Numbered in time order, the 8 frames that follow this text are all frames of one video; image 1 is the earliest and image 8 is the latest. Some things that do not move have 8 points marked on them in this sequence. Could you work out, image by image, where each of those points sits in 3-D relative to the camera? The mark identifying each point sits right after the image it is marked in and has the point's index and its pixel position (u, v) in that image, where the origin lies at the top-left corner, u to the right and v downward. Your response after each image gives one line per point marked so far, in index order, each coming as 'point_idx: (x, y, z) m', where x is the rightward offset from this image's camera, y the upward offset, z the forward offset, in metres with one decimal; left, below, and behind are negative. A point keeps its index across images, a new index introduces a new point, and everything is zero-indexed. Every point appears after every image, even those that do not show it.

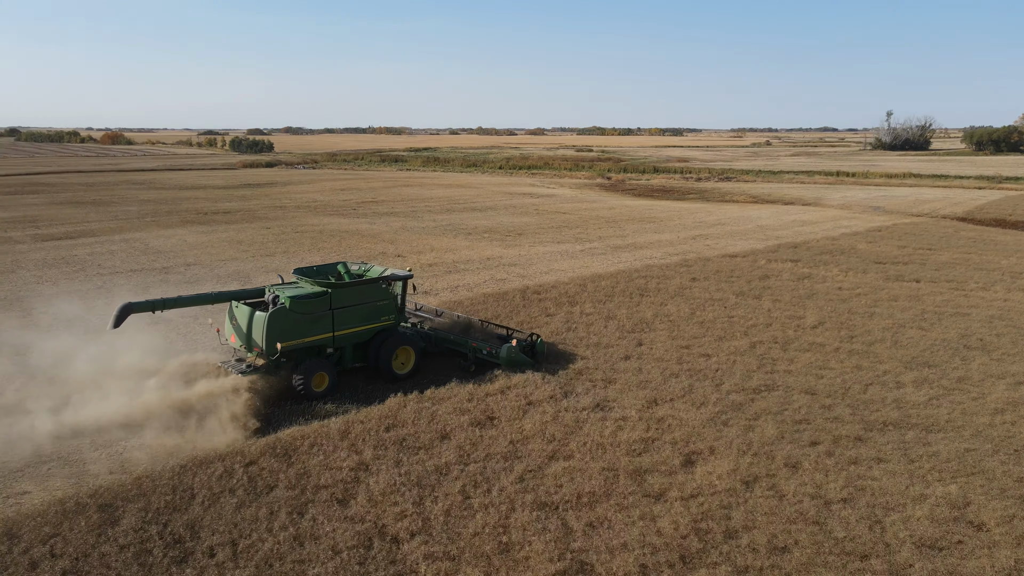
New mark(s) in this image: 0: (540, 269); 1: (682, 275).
0: (+0.6, +0.4, +17.2) m
1: (+3.7, +0.3, +15.9) m
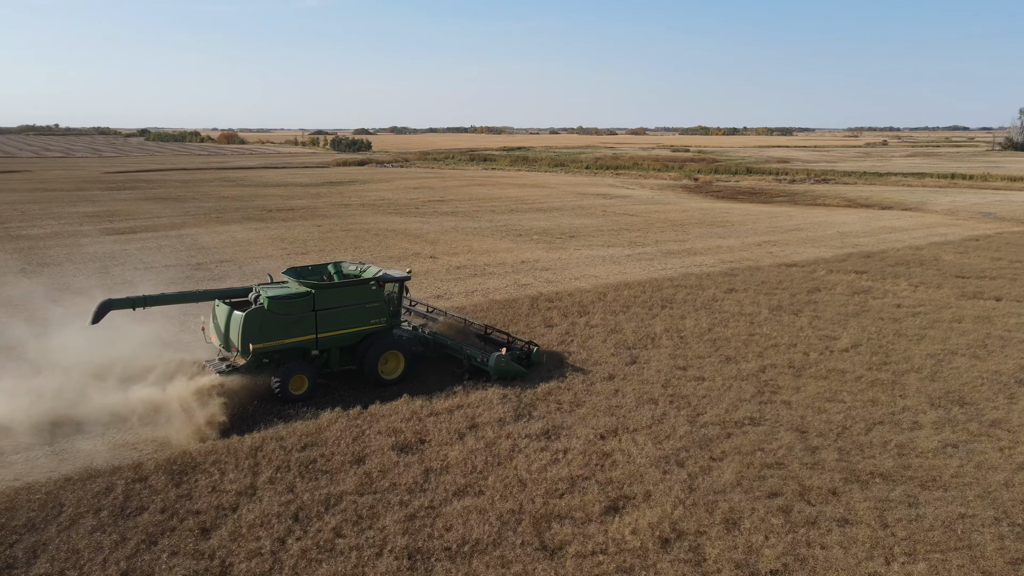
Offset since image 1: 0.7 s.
0: (+1.3, +0.3, +16.4) m
1: (+4.2, 0.0, +14.7) m
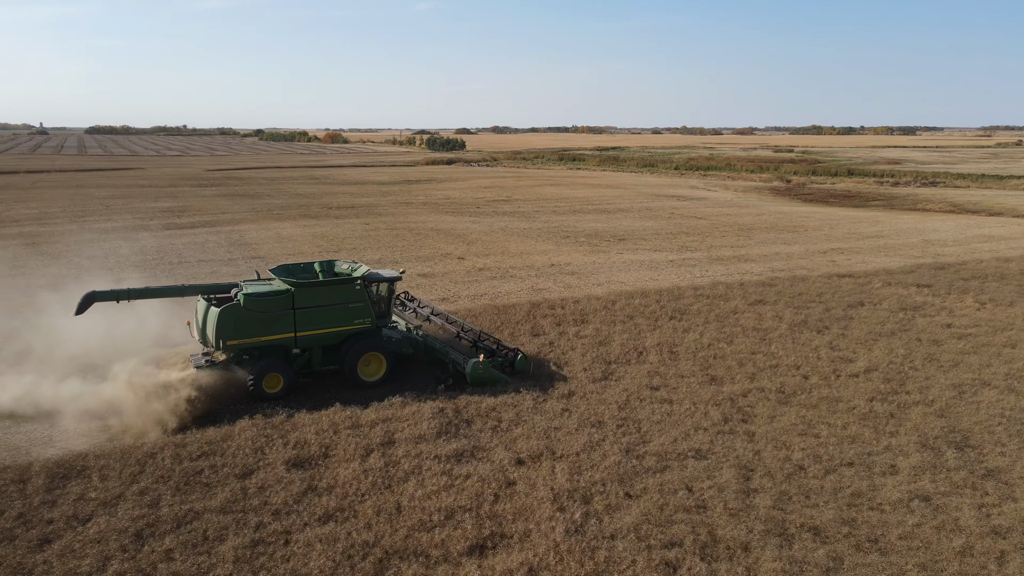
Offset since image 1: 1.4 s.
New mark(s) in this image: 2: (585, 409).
0: (+1.8, +0.1, +15.6) m
1: (+4.4, -0.2, +13.6) m
2: (+0.8, -1.3, +7.7) m
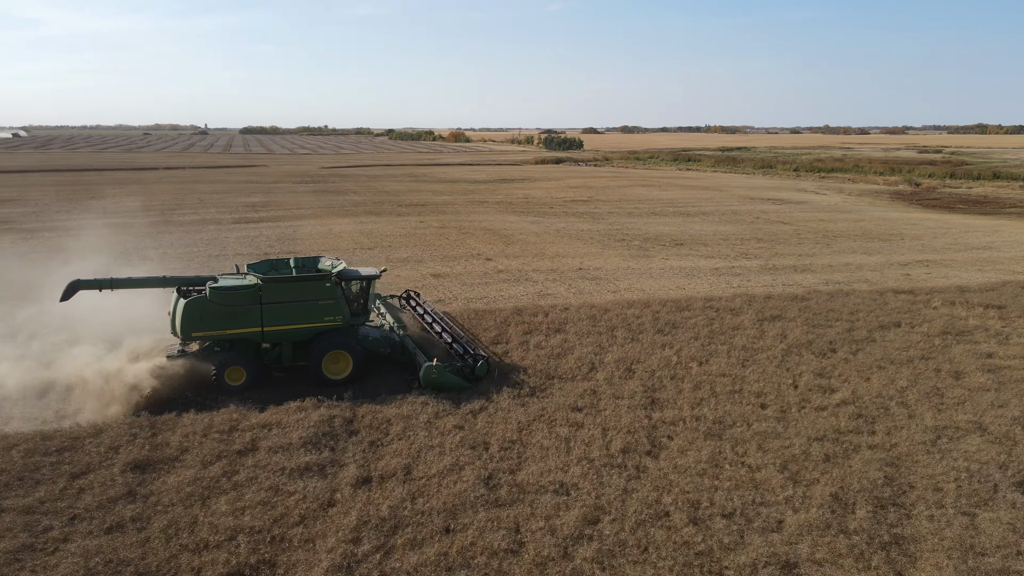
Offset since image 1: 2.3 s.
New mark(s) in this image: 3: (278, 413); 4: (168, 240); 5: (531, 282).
0: (+2.0, 0.0, +14.8) m
1: (+4.3, -0.4, +12.4) m
2: (-0.3, -1.4, +7.1) m
3: (-2.4, -1.3, +7.3) m
4: (-9.4, +1.3, +19.7) m
5: (+0.4, +0.1, +15.2) m
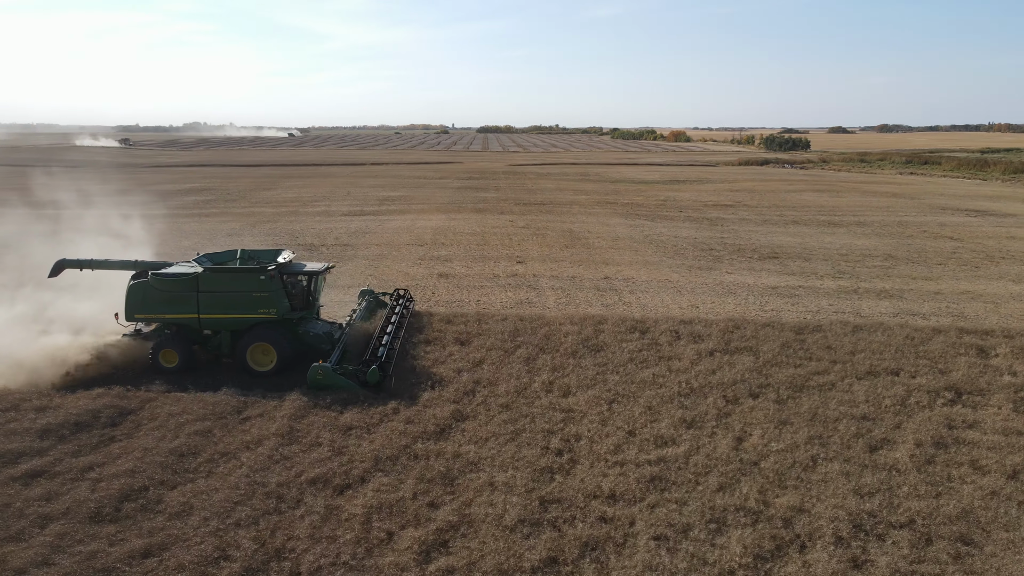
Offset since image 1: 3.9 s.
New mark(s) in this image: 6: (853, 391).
0: (+1.8, -0.3, +13.5) m
1: (+3.2, -0.8, +10.5) m
2: (-2.8, -1.4, +6.8) m
3: (-4.7, -1.2, +7.6) m
4: (-7.6, +1.7, +21.5) m
5: (+0.3, 0.0, +14.4) m
6: (+4.1, -1.2, +8.6) m
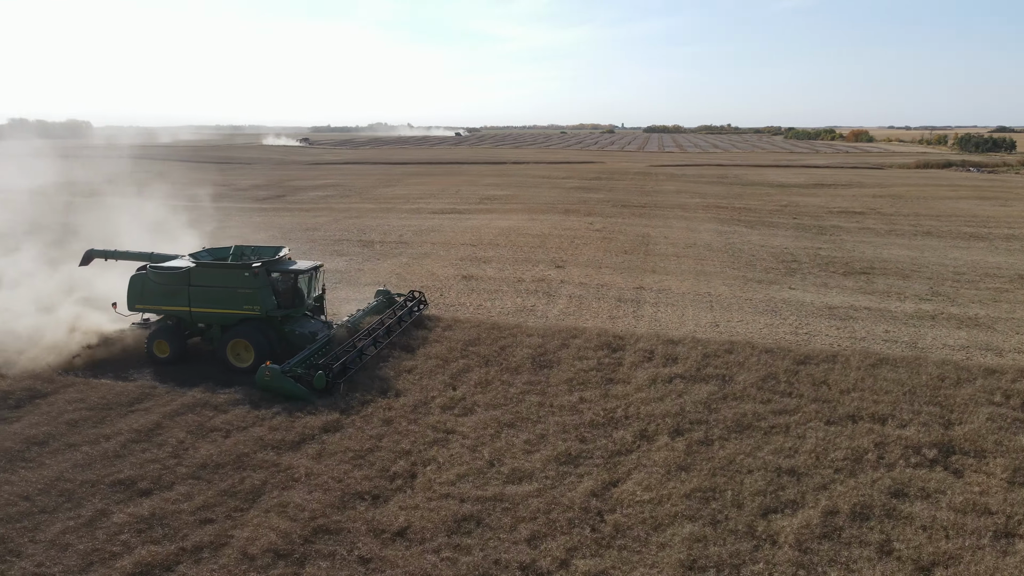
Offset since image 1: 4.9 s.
0: (+1.8, -0.4, +12.5) m
1: (+2.5, -1.0, +9.3) m
2: (-4.1, -1.3, +7.0) m
3: (-5.8, -1.0, +8.2) m
4: (-5.6, +1.9, +22.3) m
5: (+0.6, -0.2, +13.7) m
6: (+3.0, -1.5, +7.3) m
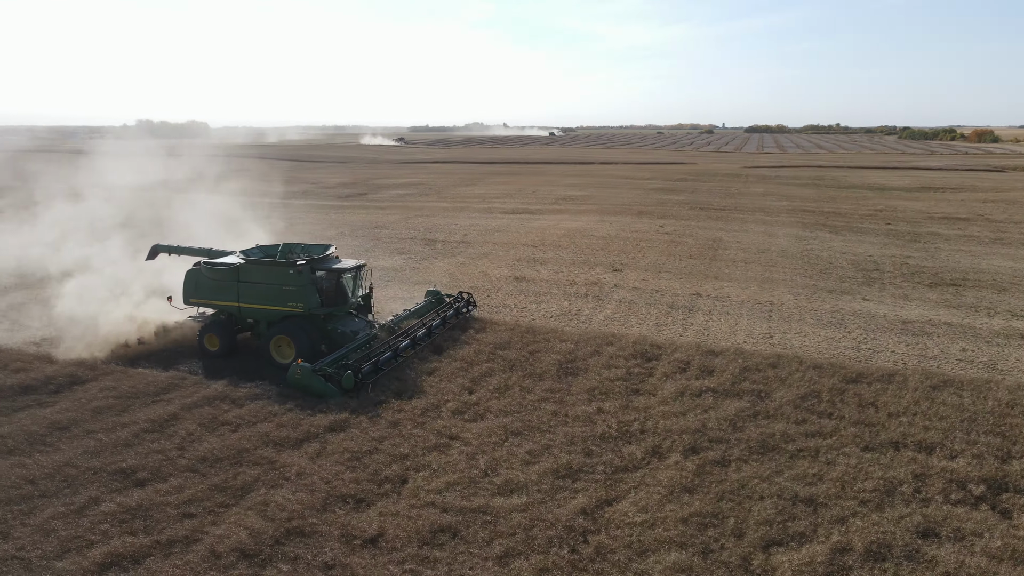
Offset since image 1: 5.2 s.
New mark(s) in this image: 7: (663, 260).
0: (+2.5, -0.5, +12.0) m
1: (+2.8, -1.1, +8.8) m
2: (-4.1, -1.3, +7.3) m
3: (-5.6, -0.9, +8.7) m
4: (-3.5, +2.0, +22.7) m
5: (+1.5, -0.2, +13.3) m
6: (+3.0, -1.6, +6.7) m
7: (+3.7, +0.7, +17.5) m
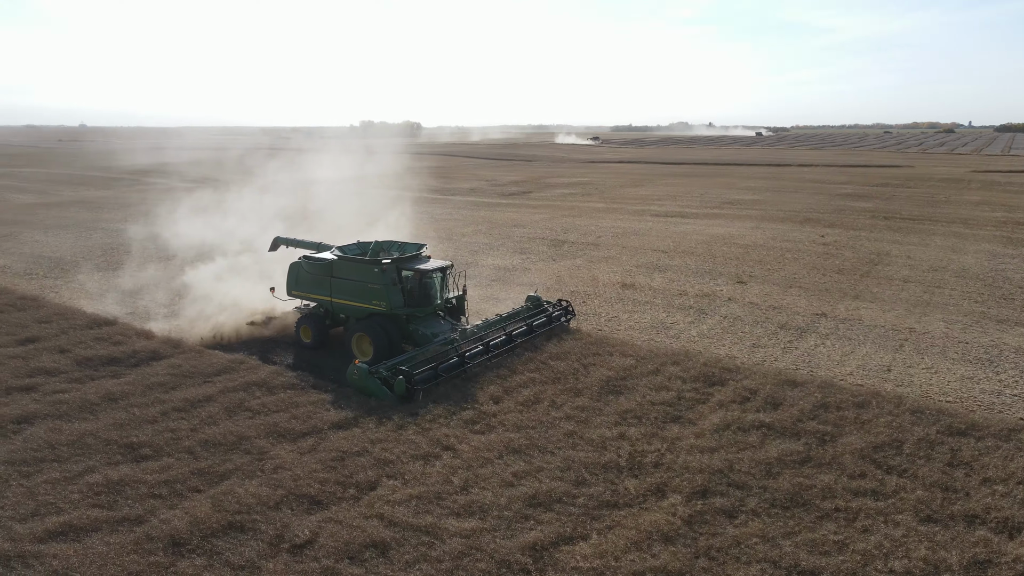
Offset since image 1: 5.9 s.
0: (+3.7, -0.8, +10.8) m
1: (+3.1, -1.4, +7.6) m
2: (-3.9, -1.1, +7.9) m
3: (-5.0, -0.7, +9.7) m
4: (+0.9, +2.0, +22.6) m
5: (+3.1, -0.4, +12.3) m
6: (+2.8, -1.9, +5.5) m
7: (+6.4, +0.3, +15.8) m
